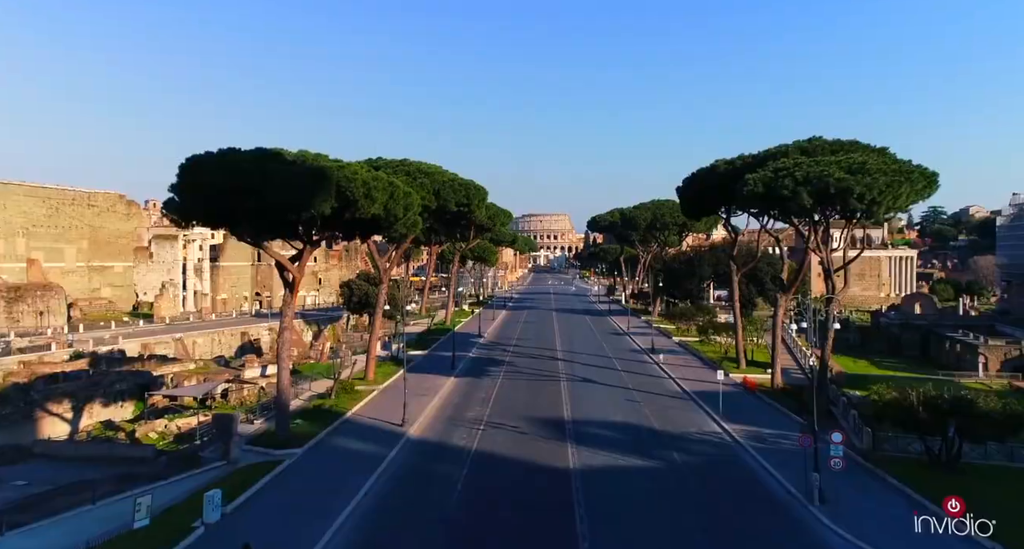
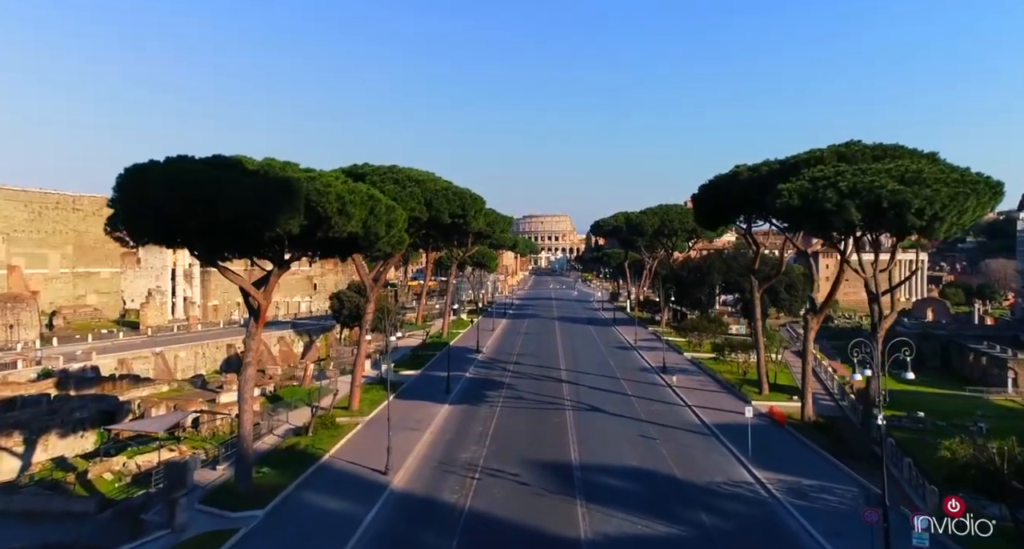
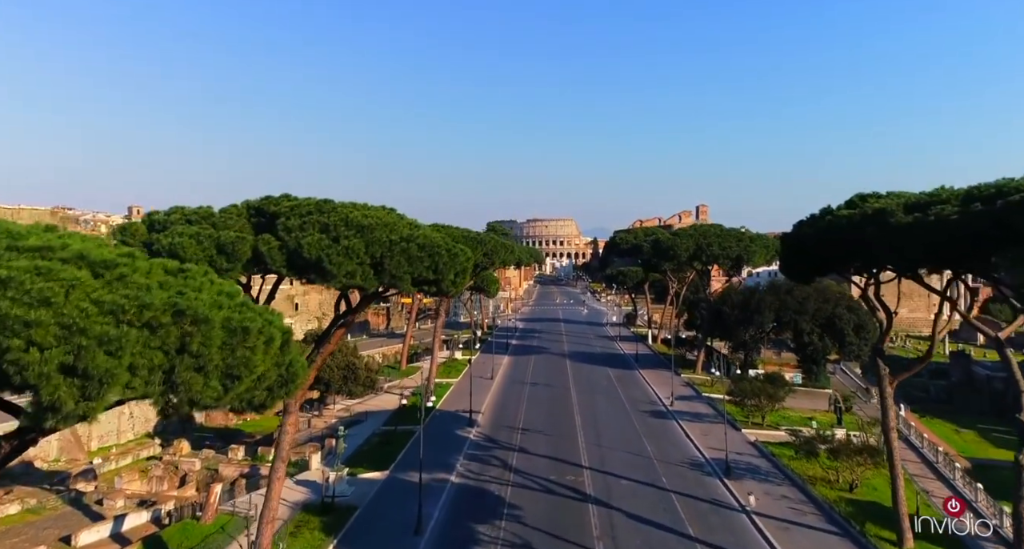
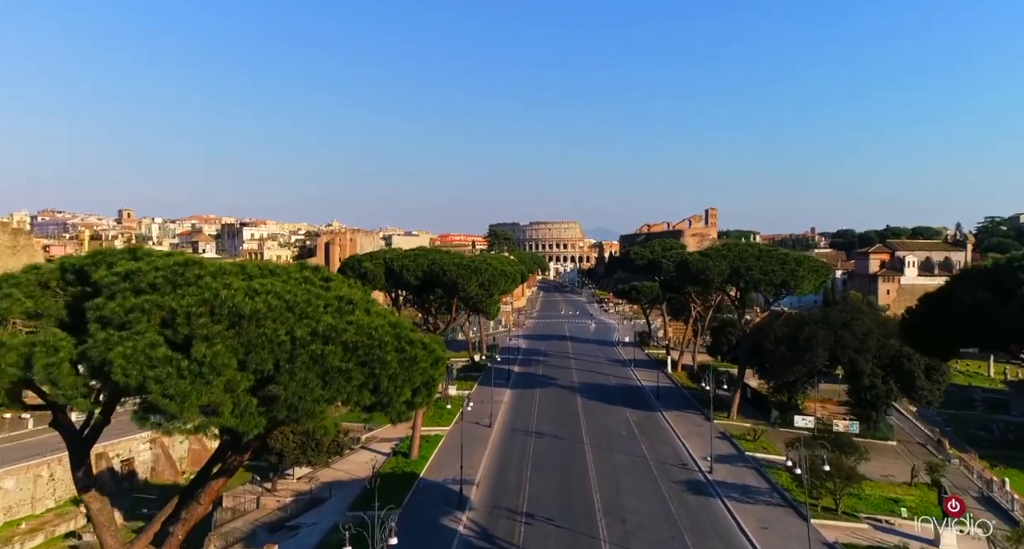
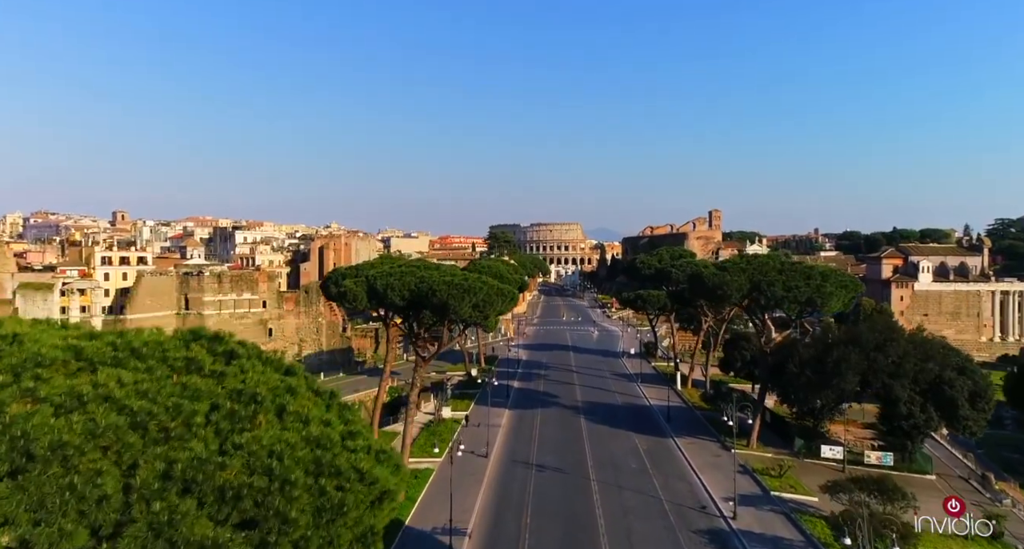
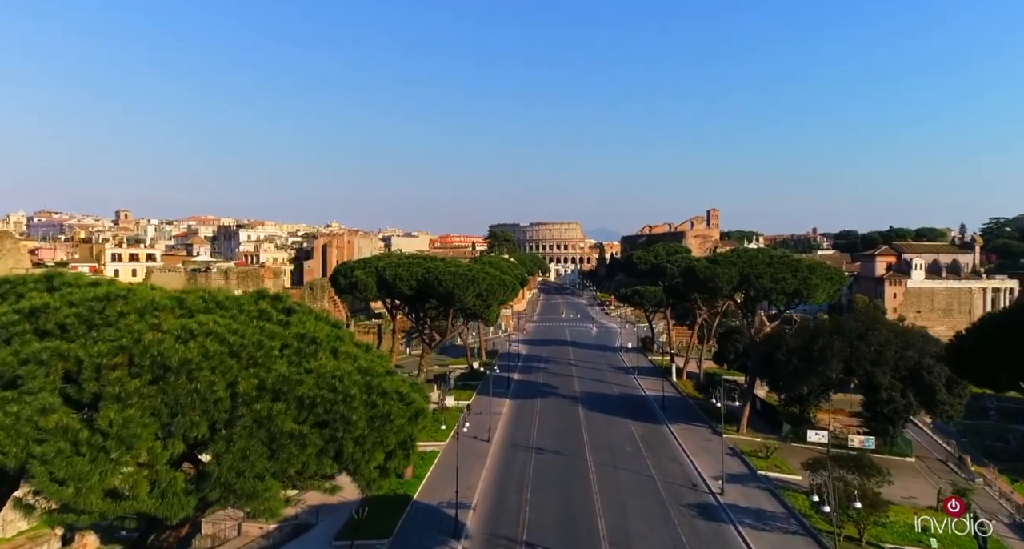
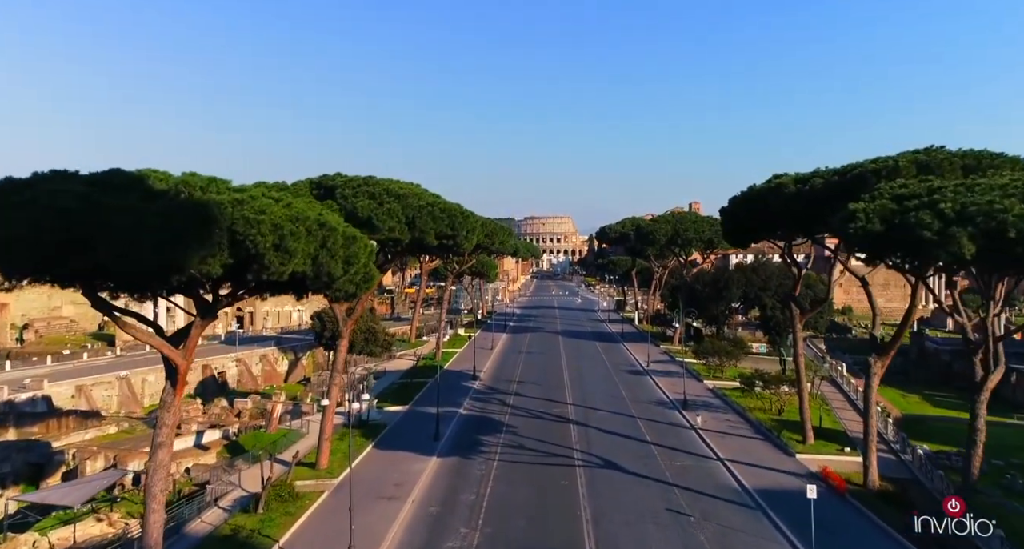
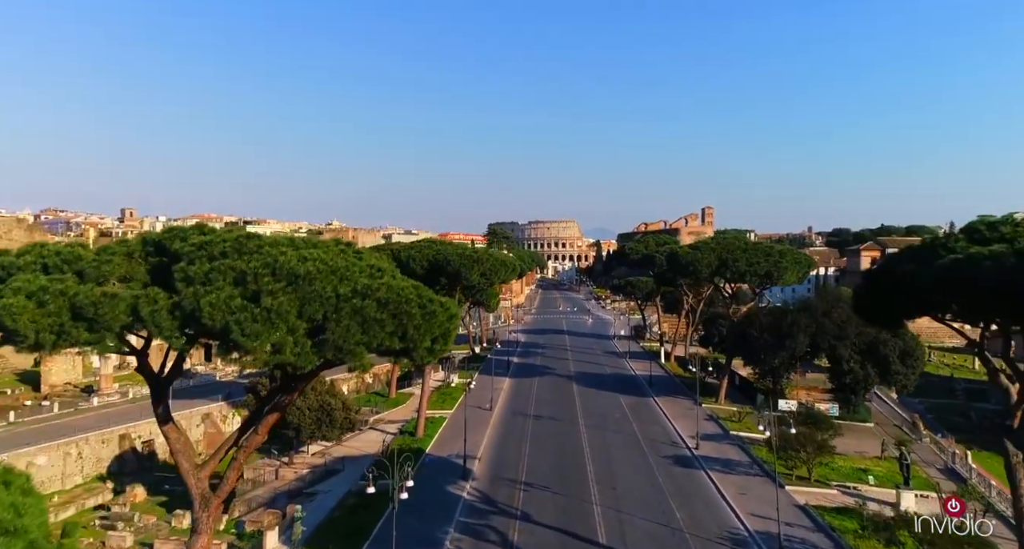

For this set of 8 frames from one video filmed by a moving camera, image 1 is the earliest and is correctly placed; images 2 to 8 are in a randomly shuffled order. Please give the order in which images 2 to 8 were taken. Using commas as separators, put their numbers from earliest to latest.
2, 7, 3, 8, 4, 6, 5
